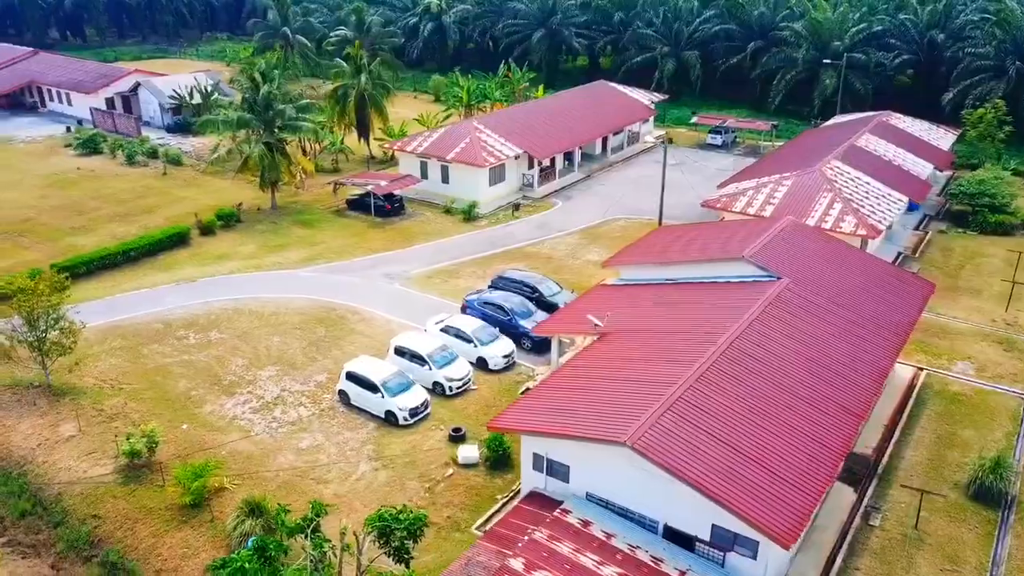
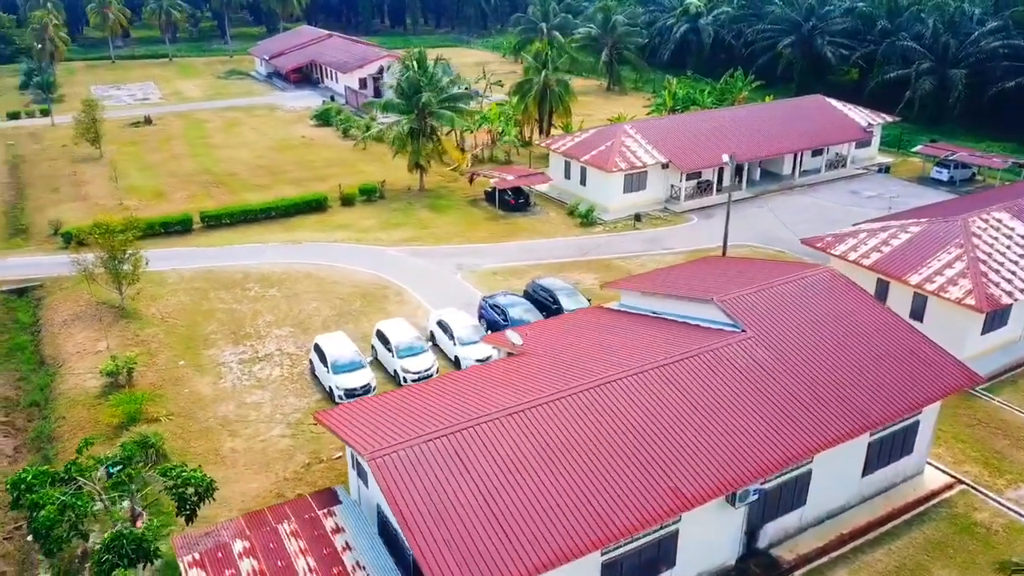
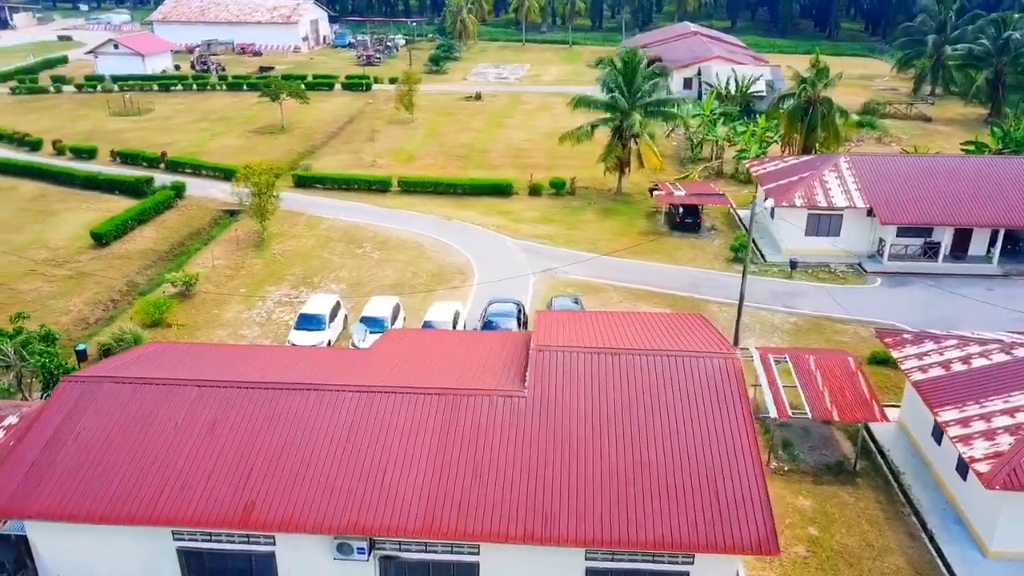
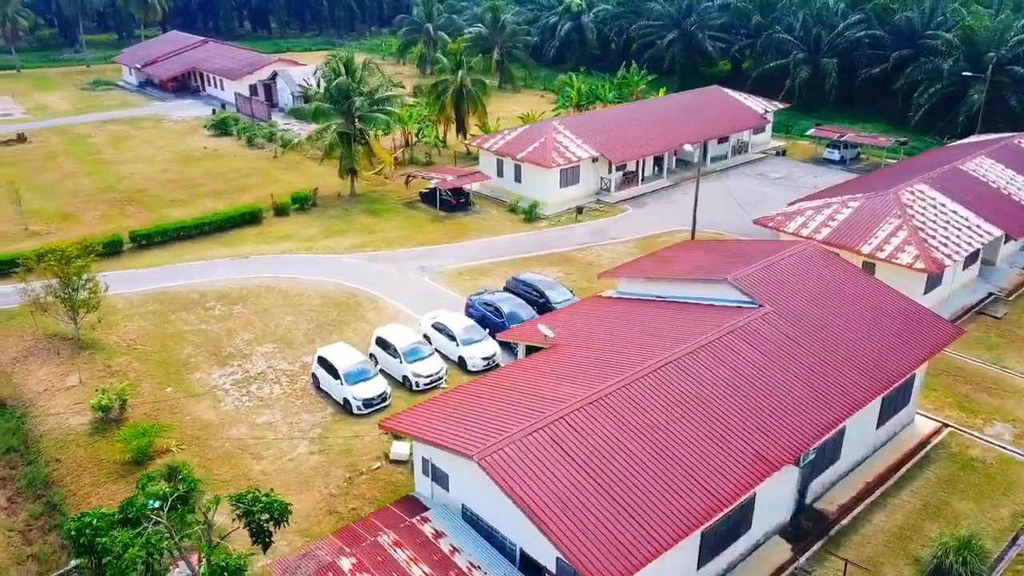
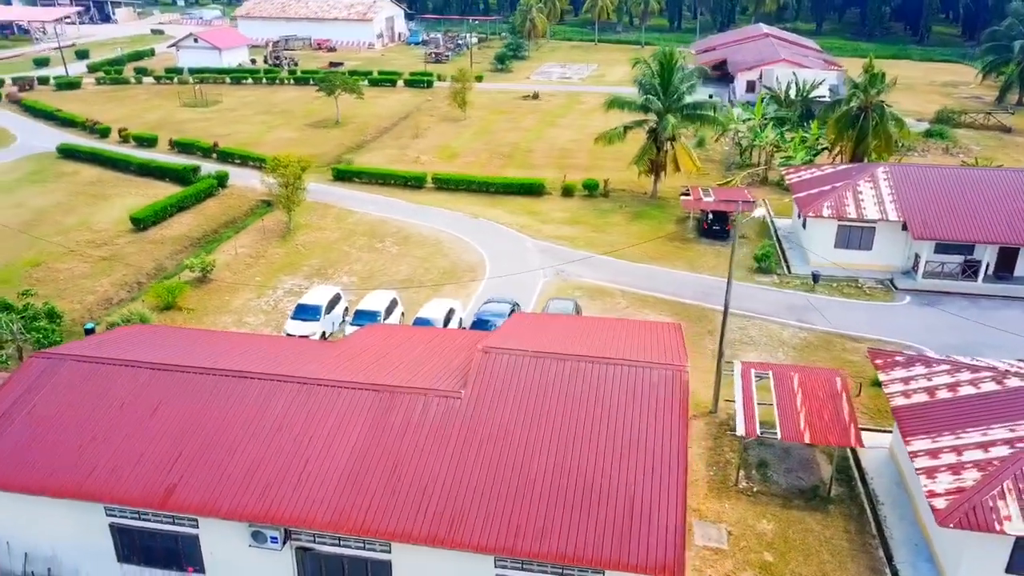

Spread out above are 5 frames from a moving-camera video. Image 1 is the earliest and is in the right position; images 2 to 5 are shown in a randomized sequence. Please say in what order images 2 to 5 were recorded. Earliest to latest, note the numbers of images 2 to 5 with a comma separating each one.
4, 2, 3, 5
